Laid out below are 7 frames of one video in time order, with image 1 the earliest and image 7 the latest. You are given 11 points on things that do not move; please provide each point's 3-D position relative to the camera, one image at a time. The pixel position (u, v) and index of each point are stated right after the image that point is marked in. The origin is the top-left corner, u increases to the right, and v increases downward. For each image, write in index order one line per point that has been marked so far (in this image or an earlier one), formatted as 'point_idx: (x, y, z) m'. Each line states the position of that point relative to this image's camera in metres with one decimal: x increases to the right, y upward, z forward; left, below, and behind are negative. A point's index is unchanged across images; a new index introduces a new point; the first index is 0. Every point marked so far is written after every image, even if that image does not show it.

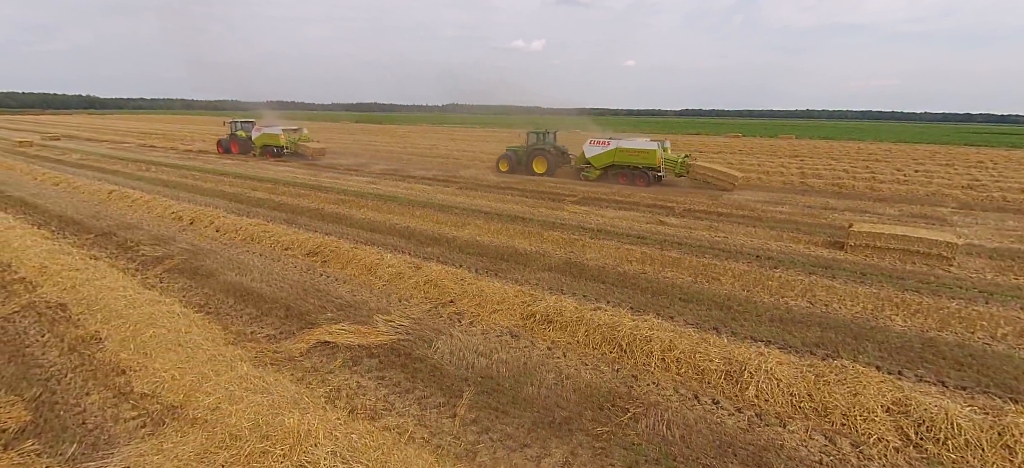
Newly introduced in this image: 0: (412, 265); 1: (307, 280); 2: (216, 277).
0: (-1.5, -0.4, +6.8) m
1: (-2.9, -0.7, +6.5) m
2: (-4.1, -0.6, +6.5) m
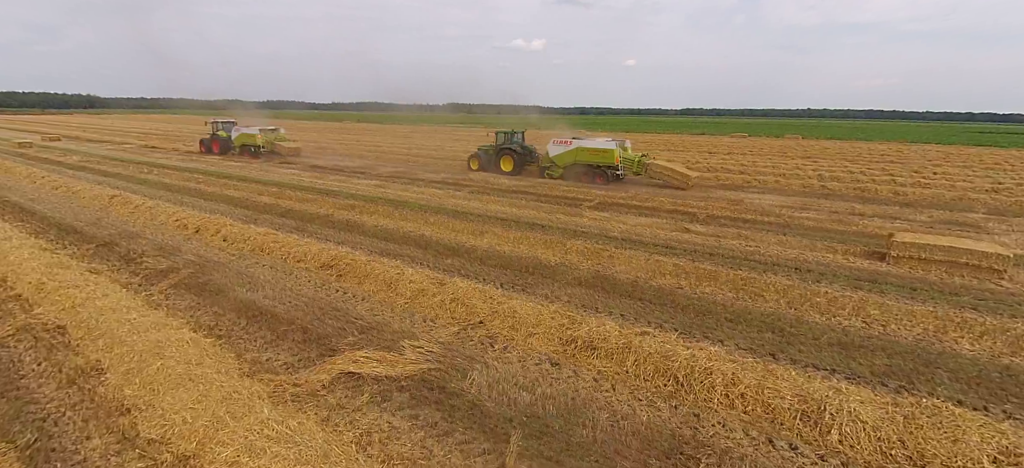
0: (-1.1, -0.6, +6.3) m
1: (-2.5, -0.8, +6.0) m
2: (-3.7, -0.8, +6.0) m
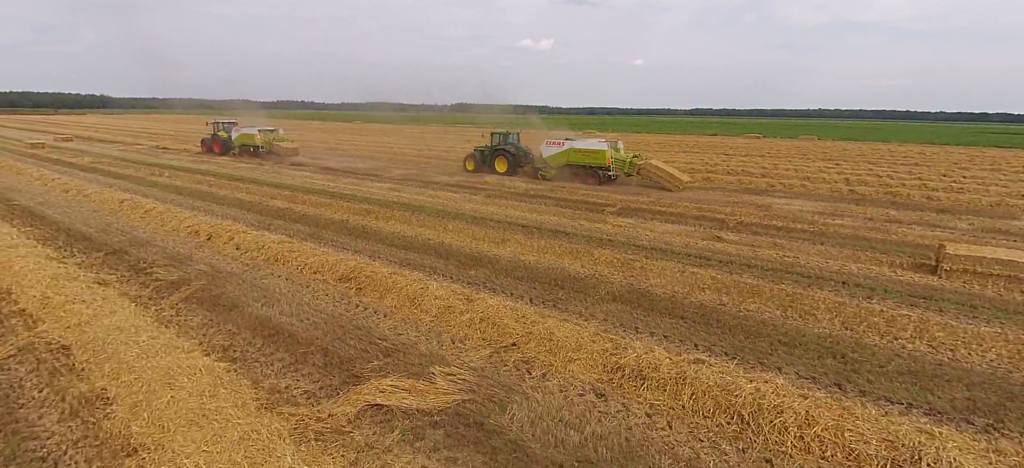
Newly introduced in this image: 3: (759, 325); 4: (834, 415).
0: (-0.7, -0.8, +5.9) m
1: (-2.1, -1.0, +5.7) m
2: (-3.3, -1.0, +5.7) m
3: (+3.0, -1.1, +5.6) m
4: (+2.6, -1.4, +3.7) m
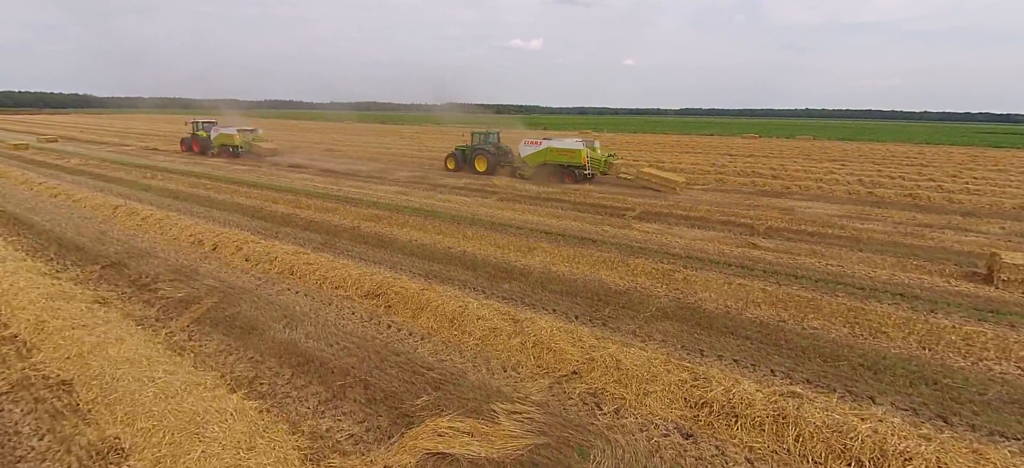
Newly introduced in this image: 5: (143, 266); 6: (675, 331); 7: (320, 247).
0: (-0.1, -0.9, +5.4) m
1: (-1.5, -1.1, +5.1) m
2: (-2.8, -1.1, +5.1) m
3: (+3.6, -1.2, +5.2) m
4: (+3.2, -1.6, +3.2) m
5: (-5.8, -0.5, +7.2) m
6: (+1.9, -1.1, +5.4) m
7: (-3.4, -0.2, +8.3) m
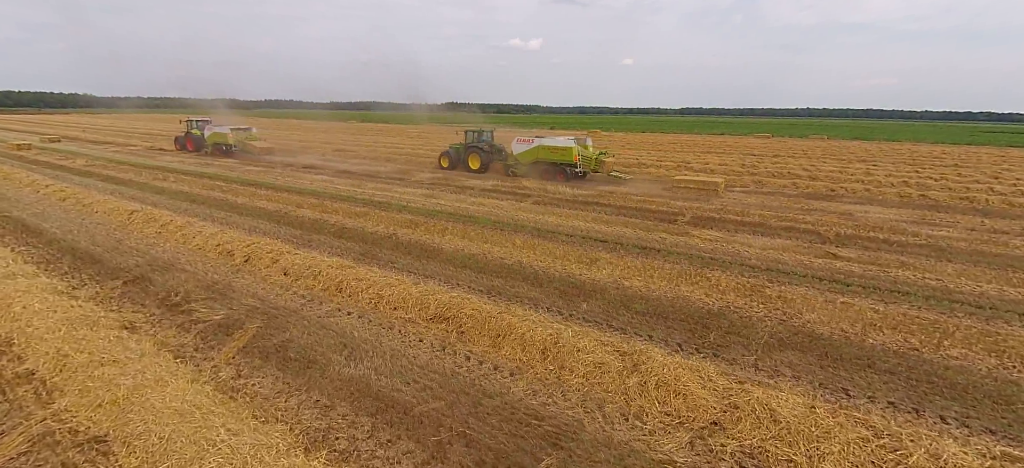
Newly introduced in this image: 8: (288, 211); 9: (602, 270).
0: (+0.9, -1.1, +4.6) m
1: (-0.5, -1.3, +4.3) m
2: (-1.8, -1.3, +4.3) m
3: (+4.6, -1.4, +4.4) m
4: (+4.2, -1.7, +2.5) m
5: (-4.8, -0.7, +6.5) m
6: (+2.9, -1.3, +4.6) m
7: (-2.4, -0.4, +7.5) m
8: (-5.3, +0.6, +11.0) m
9: (+1.4, -0.6, +7.2) m
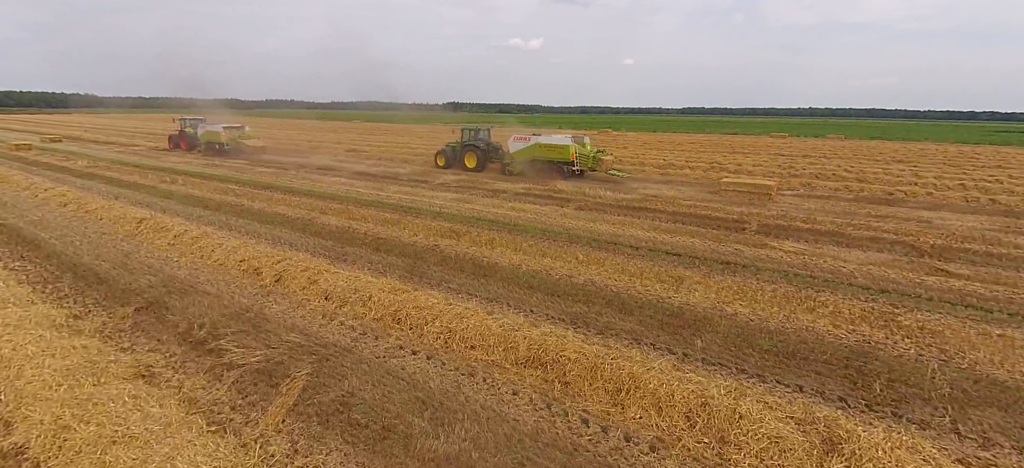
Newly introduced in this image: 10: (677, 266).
0: (+1.9, -1.3, +3.6) m
1: (+0.5, -1.5, +3.3) m
2: (-0.7, -1.5, +3.3) m
3: (+5.6, -1.6, +3.3) m
4: (+5.2, -2.0, +1.4) m
5: (-3.8, -0.9, +5.4) m
6: (+3.9, -1.5, +3.6) m
7: (-1.4, -0.6, +6.5) m
8: (-4.3, +0.4, +10.0) m
9: (+2.4, -0.8, +6.2) m
10: (+2.6, -0.5, +7.2) m
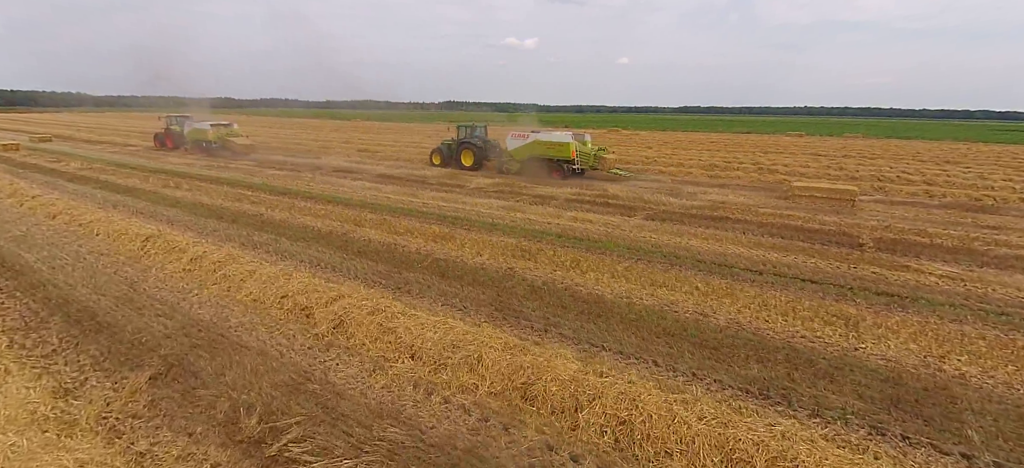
0: (+3.3, -1.6, +2.1) m
1: (+1.9, -1.8, +1.8) m
2: (+0.7, -1.8, +1.8) m
3: (+7.0, -1.9, +1.9) m
4: (+6.6, -2.3, 0.0) m
5: (-2.4, -1.2, +3.9) m
6: (+5.3, -1.8, +2.2) m
7: (0.0, -0.9, +5.0) m
8: (-3.0, 0.0, +8.5) m
9: (+3.8, -1.1, +4.8) m
10: (+3.9, -0.8, +5.8) m
